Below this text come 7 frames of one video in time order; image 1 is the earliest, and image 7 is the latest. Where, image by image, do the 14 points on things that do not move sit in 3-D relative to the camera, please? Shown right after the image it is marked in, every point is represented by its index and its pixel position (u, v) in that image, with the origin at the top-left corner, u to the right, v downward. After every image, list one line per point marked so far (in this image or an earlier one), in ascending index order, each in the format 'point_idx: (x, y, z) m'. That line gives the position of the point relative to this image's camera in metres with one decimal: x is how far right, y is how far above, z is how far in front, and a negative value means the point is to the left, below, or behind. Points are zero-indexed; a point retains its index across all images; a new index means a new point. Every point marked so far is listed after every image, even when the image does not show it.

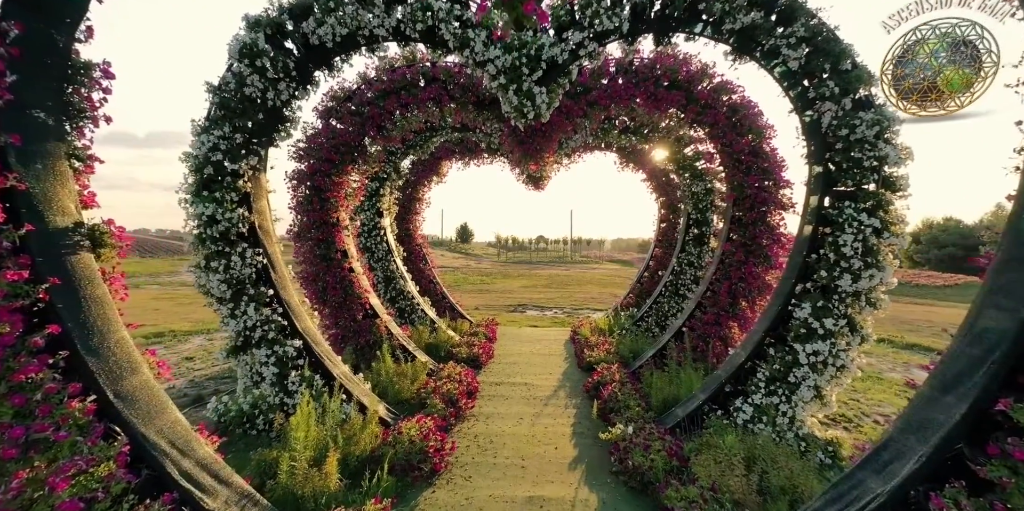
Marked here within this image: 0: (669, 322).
0: (+2.7, -1.1, +6.6) m
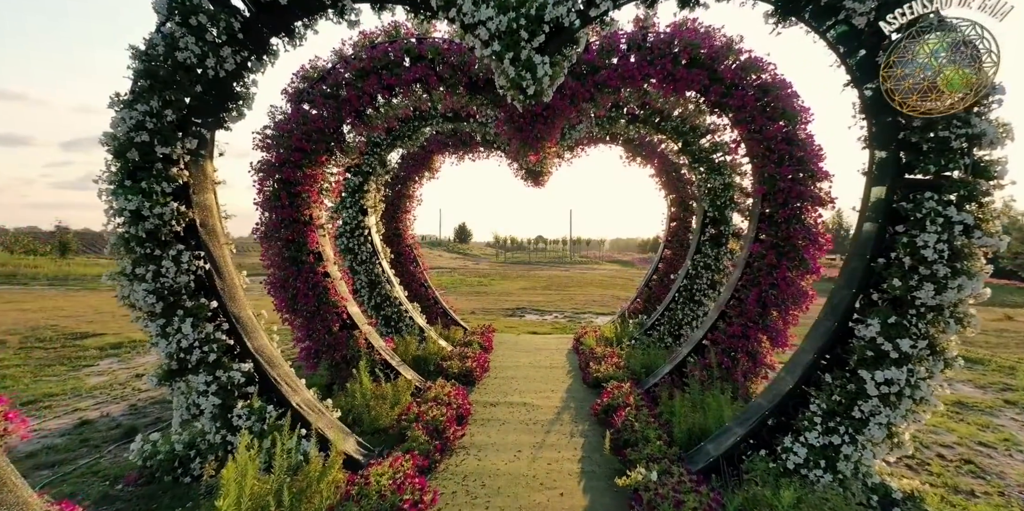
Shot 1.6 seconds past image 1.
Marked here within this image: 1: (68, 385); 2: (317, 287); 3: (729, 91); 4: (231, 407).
0: (+2.6, -1.2, +6.0) m
1: (-4.4, -1.3, +3.9) m
2: (-2.1, -0.3, +4.2) m
3: (+2.2, +1.7, +4.0) m
4: (-1.8, -1.0, +2.6) m
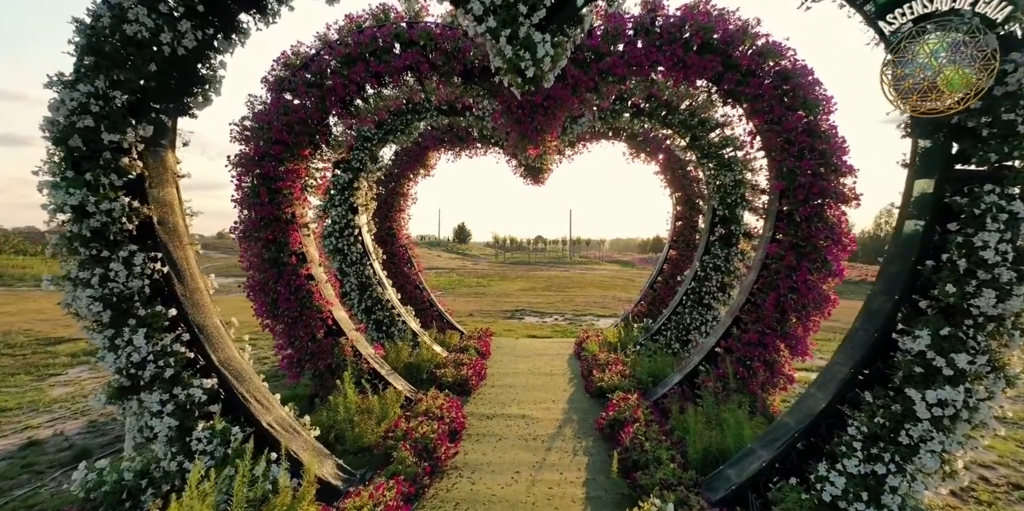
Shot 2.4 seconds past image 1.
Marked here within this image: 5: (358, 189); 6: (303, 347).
0: (+2.6, -1.2, +5.7) m
1: (-4.4, -1.3, +3.6) m
2: (-2.1, -0.3, +3.9) m
3: (+2.2, +1.6, +3.7) m
4: (-1.9, -1.0, +2.3) m
5: (-2.2, +0.9, +5.5) m
6: (-2.0, -0.9, +3.9) m
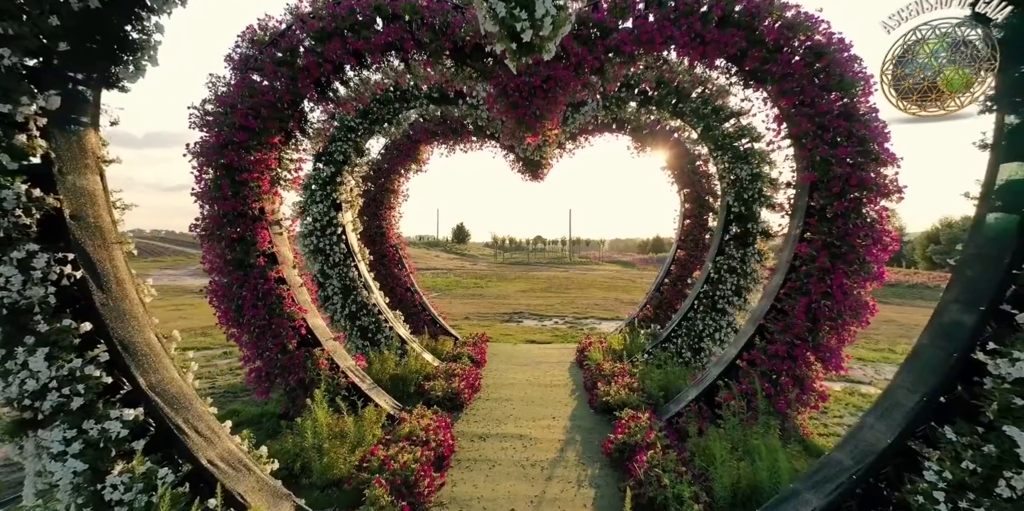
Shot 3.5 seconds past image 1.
0: (+2.6, -1.2, +5.3) m
1: (-4.5, -1.3, +3.2) m
2: (-2.1, -0.4, +3.5) m
3: (+2.1, +1.6, +3.2) m
4: (-1.9, -1.0, +1.8) m
5: (-2.2, +0.9, +5.0) m
6: (-2.1, -0.9, +3.4) m
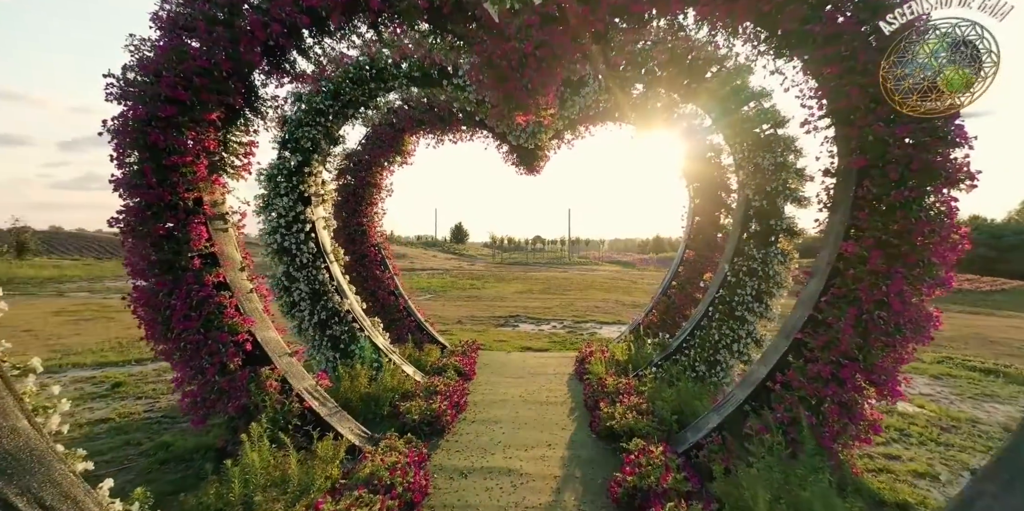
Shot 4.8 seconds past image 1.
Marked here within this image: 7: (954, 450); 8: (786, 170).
0: (+2.5, -1.2, +4.7) m
1: (-4.6, -1.3, +2.6) m
2: (-2.2, -0.4, +2.9) m
3: (+2.0, +1.6, +2.7) m
4: (-2.0, -1.0, +1.2) m
5: (-2.3, +0.9, +4.5) m
6: (-2.2, -0.9, +2.8) m
7: (+3.8, -1.7, +3.4) m
8: (+2.9, +0.9, +4.2) m
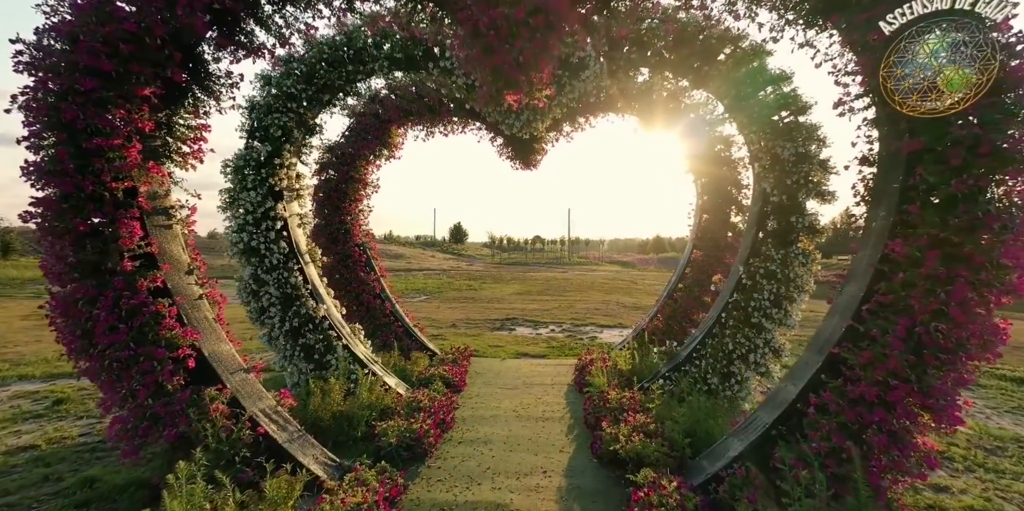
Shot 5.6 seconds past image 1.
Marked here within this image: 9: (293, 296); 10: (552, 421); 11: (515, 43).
0: (+2.4, -1.2, +4.3) m
1: (-4.6, -1.3, +2.1) m
2: (-2.3, -0.4, +2.4) m
3: (+2.0, +1.6, +2.2) m
4: (-2.1, -1.0, +0.8) m
5: (-2.4, +0.9, +4.0) m
6: (-2.2, -0.9, +2.4) m
7: (+3.7, -1.7, +3.0) m
8: (+2.8, +0.9, +3.8) m
9: (-2.3, -0.4, +4.1) m
10: (+0.4, -1.7, +4.0) m
11: (0.0, +1.4, +2.6) m
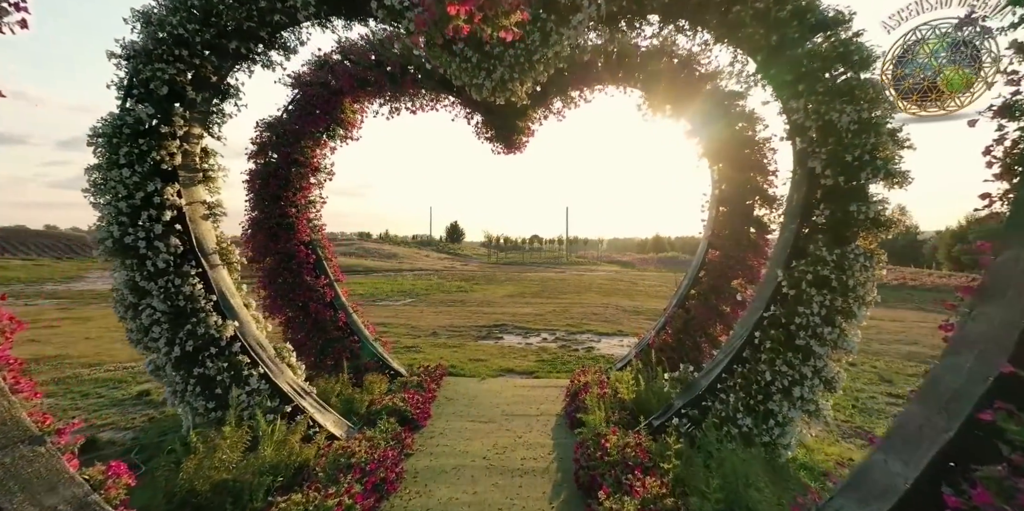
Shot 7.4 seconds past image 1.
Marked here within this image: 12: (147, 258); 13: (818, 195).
0: (+2.1, -1.2, +3.3) m
1: (-4.9, -1.3, +1.1) m
2: (-2.5, -0.4, +1.4) m
3: (+1.7, +1.6, +1.2) m
4: (-2.3, -1.0, -0.2) m
5: (-2.6, +0.9, +3.0) m
6: (-2.5, -0.9, +1.4) m
7: (+3.5, -1.7, +2.0) m
8: (+2.6, +0.9, +2.8) m
9: (-2.5, -0.4, +3.1) m
10: (+0.2, -1.7, +3.0) m
11: (-0.2, +1.4, +1.6) m
12: (-2.7, 0.0, +3.0) m
13: (+2.4, +0.5, +3.1) m
